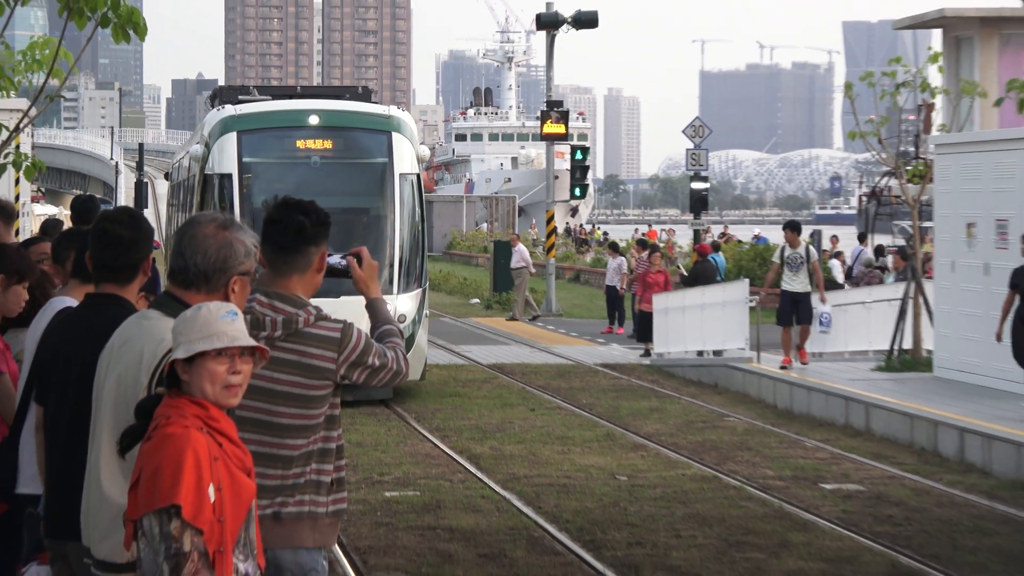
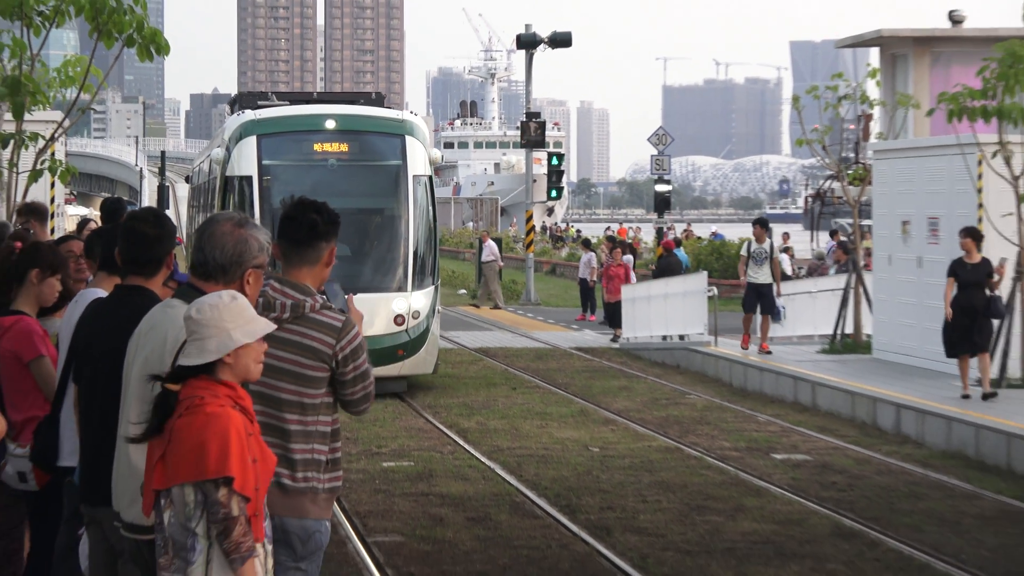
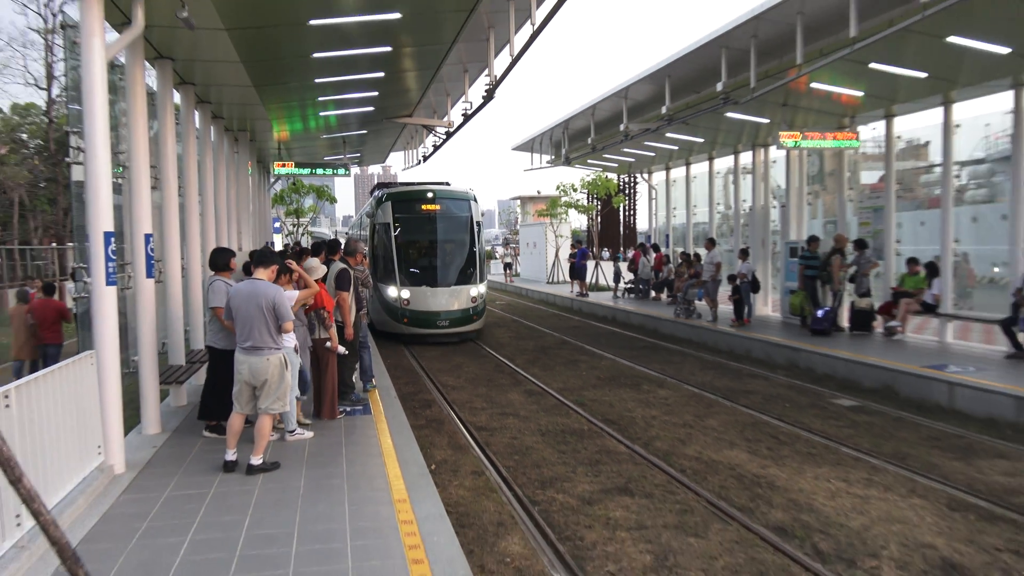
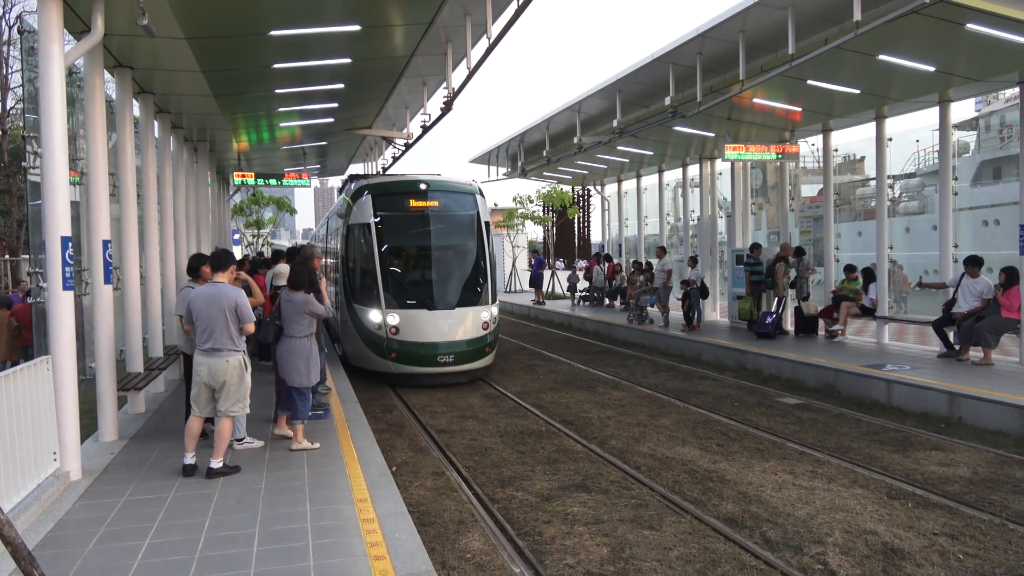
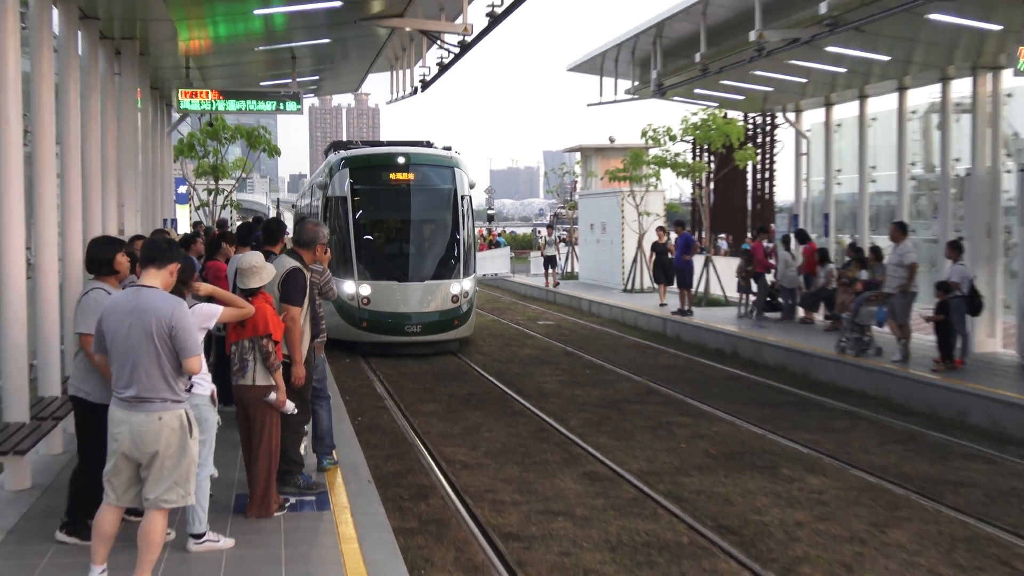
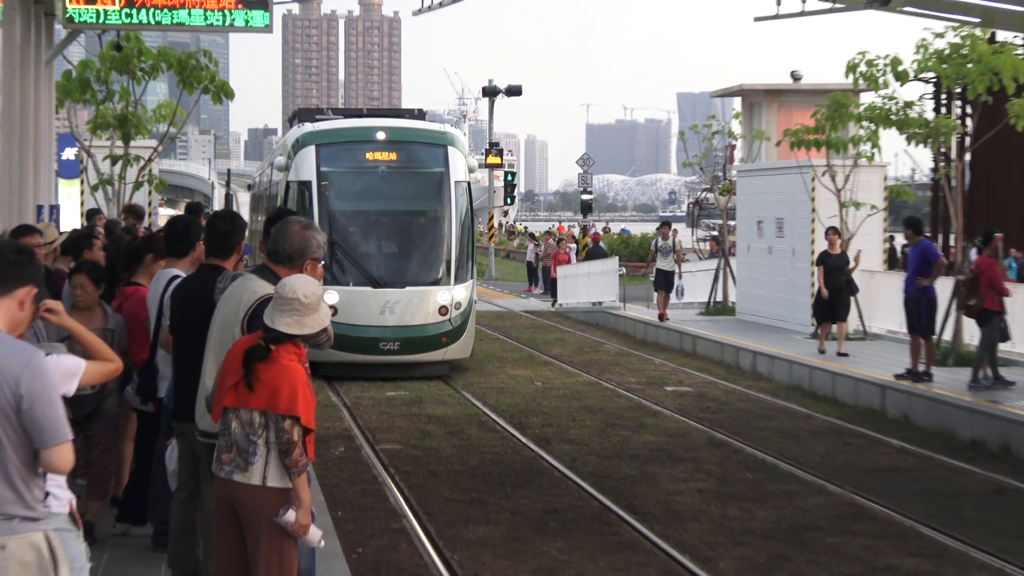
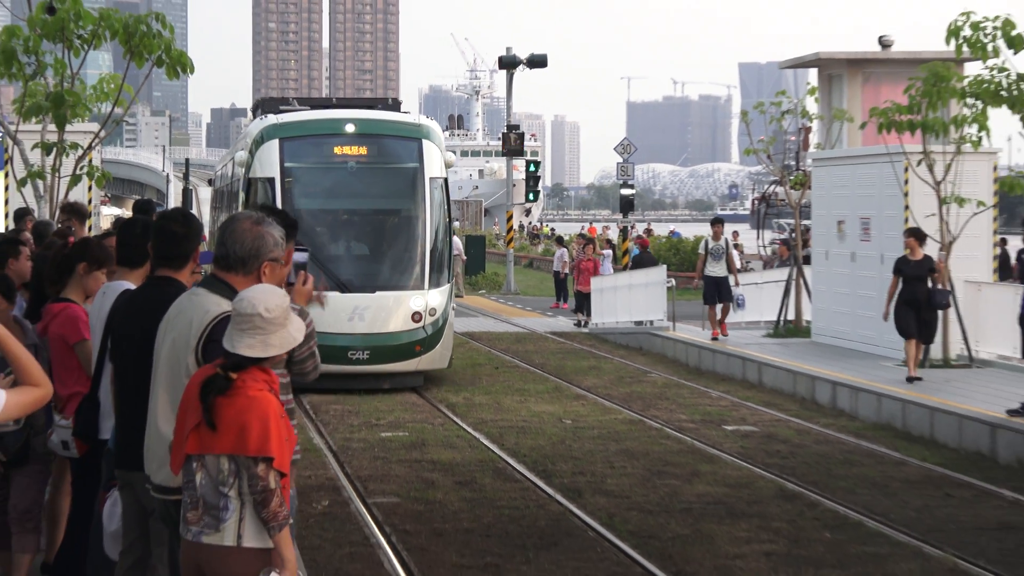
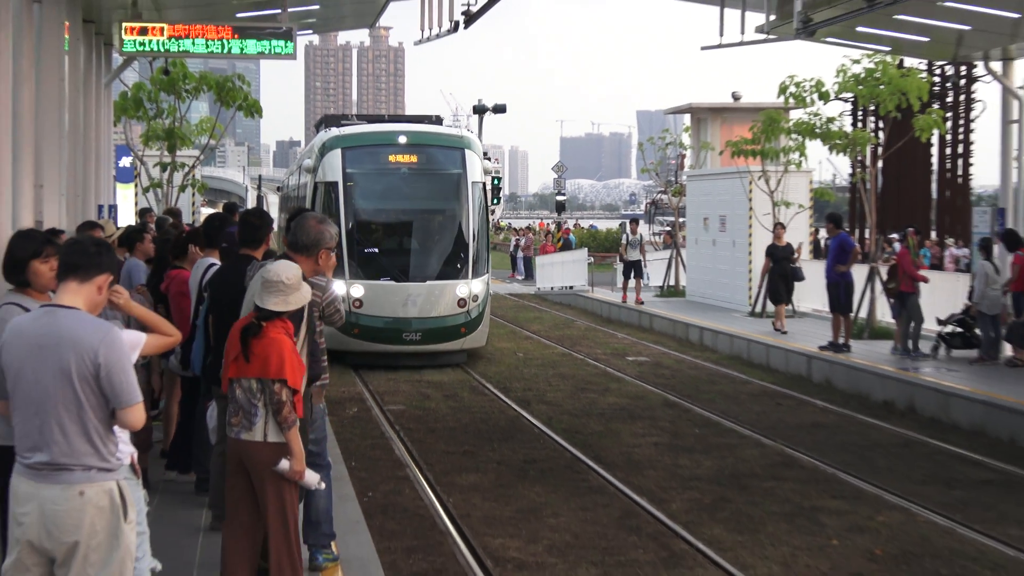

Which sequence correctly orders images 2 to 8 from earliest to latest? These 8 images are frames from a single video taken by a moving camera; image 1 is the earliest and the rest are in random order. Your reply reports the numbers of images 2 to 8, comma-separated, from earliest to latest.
2, 7, 6, 8, 5, 3, 4
